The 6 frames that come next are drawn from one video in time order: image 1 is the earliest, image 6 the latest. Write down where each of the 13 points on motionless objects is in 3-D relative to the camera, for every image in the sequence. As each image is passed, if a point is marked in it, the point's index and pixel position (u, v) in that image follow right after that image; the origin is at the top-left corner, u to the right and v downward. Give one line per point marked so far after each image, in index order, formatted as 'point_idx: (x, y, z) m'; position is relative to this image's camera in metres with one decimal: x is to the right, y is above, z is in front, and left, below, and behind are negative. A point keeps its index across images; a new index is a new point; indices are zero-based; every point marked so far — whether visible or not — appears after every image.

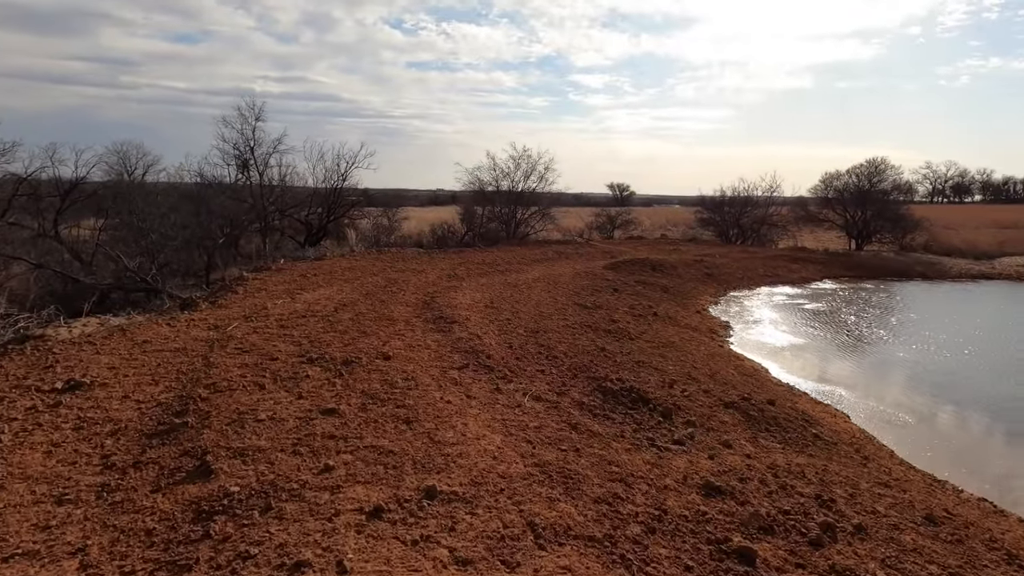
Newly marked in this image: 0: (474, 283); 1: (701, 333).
0: (-1.0, +0.1, +13.6) m
1: (+4.5, -1.1, +12.9) m
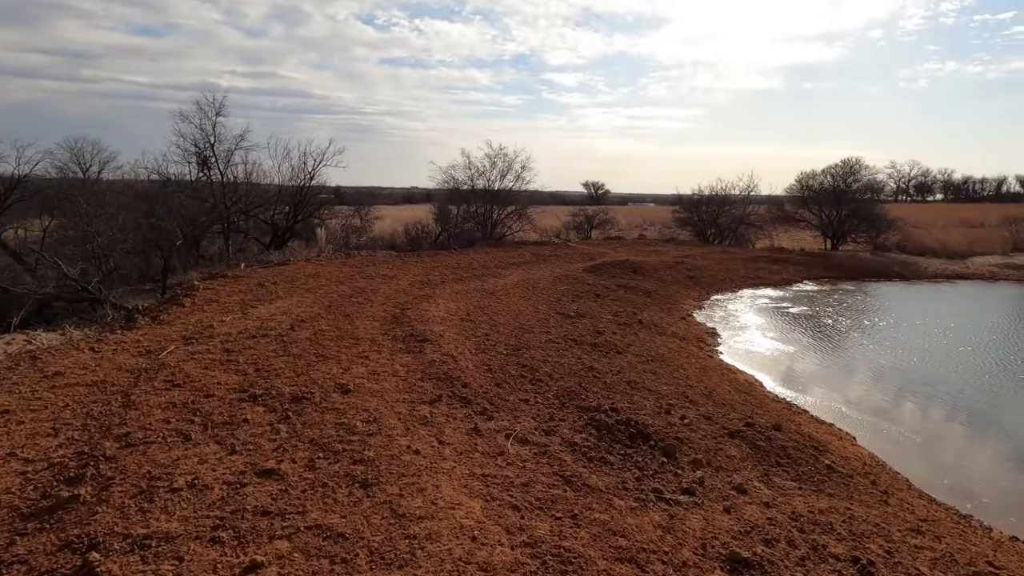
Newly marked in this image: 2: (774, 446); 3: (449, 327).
0: (-1.5, -0.1, +12.7) m
1: (+4.0, -1.3, +12.2) m
2: (+3.1, -1.9, +6.3) m
3: (-1.0, -0.6, +8.6) m
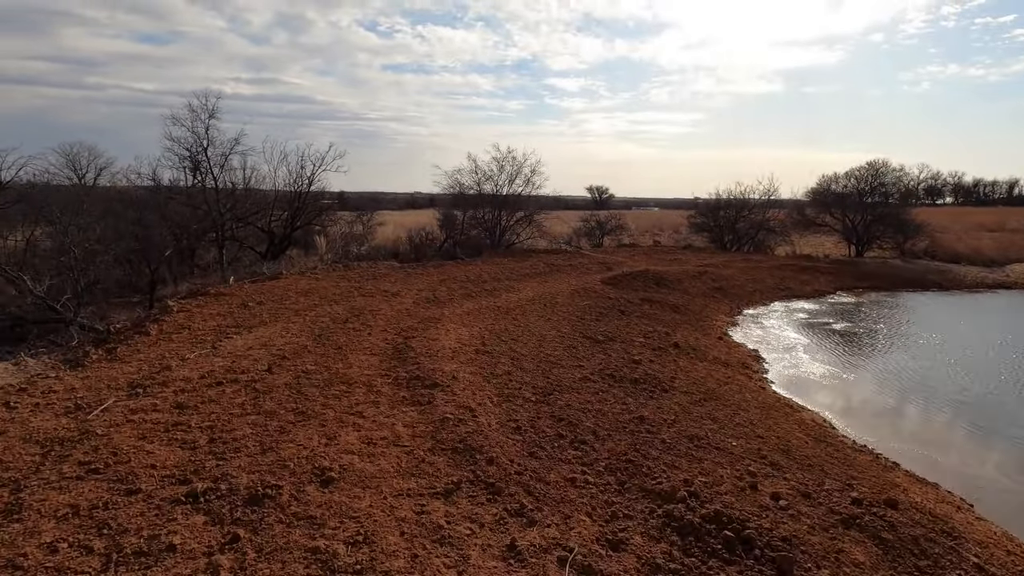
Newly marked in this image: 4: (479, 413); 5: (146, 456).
0: (-1.1, -0.5, +11.1) m
1: (+4.4, -1.6, +10.6) m
2: (+3.4, -2.2, +4.7) m
3: (-0.6, -1.0, +7.0) m
4: (-0.3, -1.3, +5.5) m
5: (-2.9, -1.3, +4.2) m
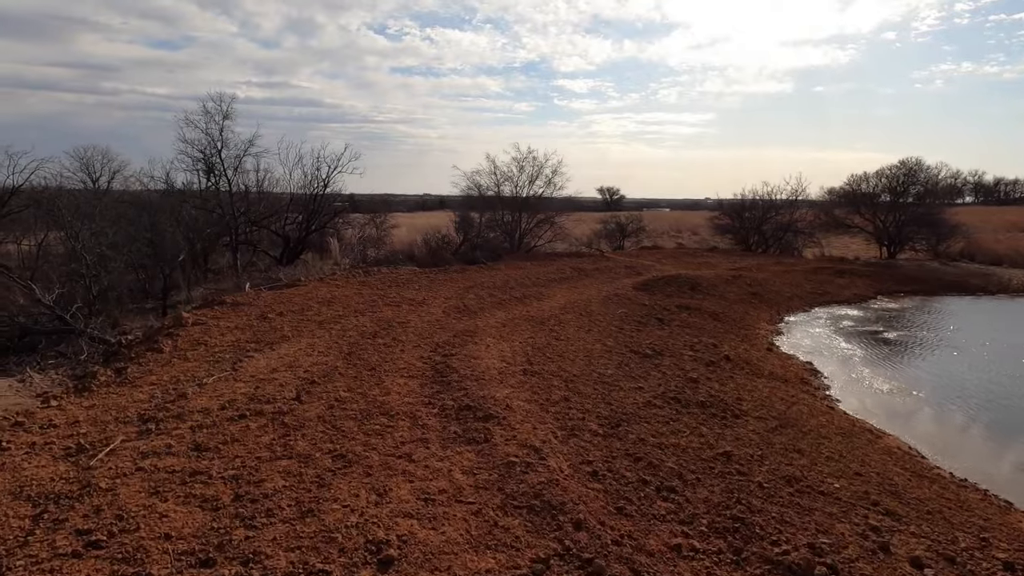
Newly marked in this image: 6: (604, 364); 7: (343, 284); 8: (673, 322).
0: (-0.4, -0.7, +10.3) m
1: (+5.1, -1.8, +9.7) m
2: (+4.1, -2.3, +3.8) m
3: (0.0, -1.2, +6.2) m
4: (+0.3, -1.5, +4.7) m
5: (-2.2, -1.5, +3.4) m
6: (+1.4, -1.2, +8.2) m
7: (-4.4, +0.1, +14.1) m
8: (+4.1, -0.8, +13.5) m
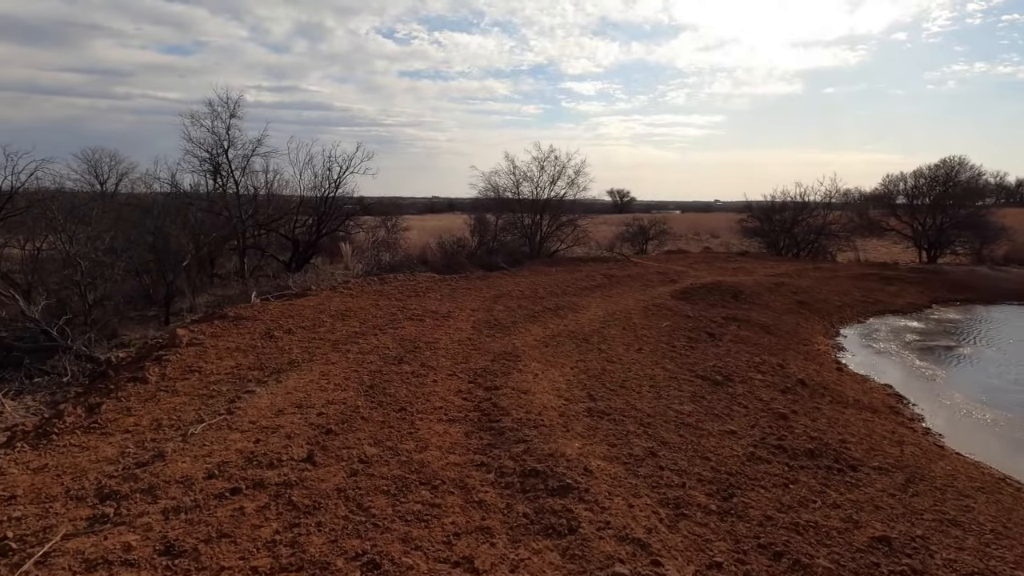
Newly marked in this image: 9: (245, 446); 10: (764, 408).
0: (+0.3, -0.9, +9.0) m
1: (+5.8, -2.0, +8.3) m
2: (+4.7, -2.5, +2.4) m
3: (+0.7, -1.4, +4.8) m
4: (+0.9, -1.7, +3.3) m
5: (-1.6, -1.7, +2.1) m
6: (+2.1, -1.4, +6.8) m
7: (-3.7, -0.1, +12.8) m
8: (+4.8, -1.1, +12.1) m
9: (-2.2, -1.3, +4.4) m
10: (+3.4, -1.6, +7.2) m
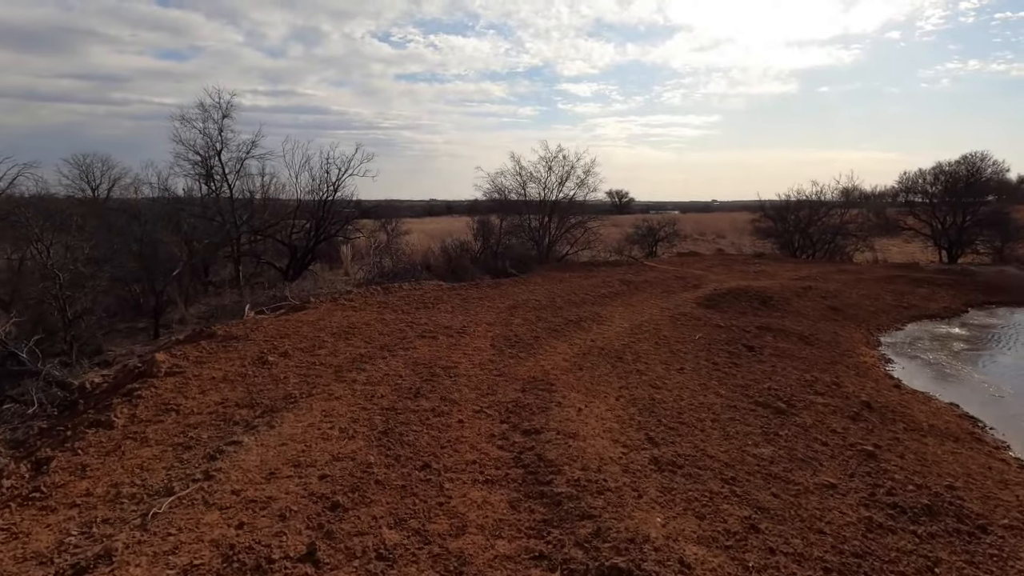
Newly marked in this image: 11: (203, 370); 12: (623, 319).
0: (+0.7, -1.1, +7.9) m
1: (+6.2, -2.2, +7.2) m
2: (+5.1, -2.7, +1.3) m
3: (+1.1, -1.6, +3.7) m
4: (+1.3, -1.8, +2.2) m
5: (-1.2, -1.9, +1.0) m
6: (+2.5, -1.6, +5.7) m
7: (-3.3, -0.4, +11.7) m
8: (+5.2, -1.3, +11.0) m
9: (-1.8, -1.5, +3.3) m
10: (+3.8, -1.8, +6.1) m
11: (-4.0, -1.1, +7.1) m
12: (+2.5, -0.7, +12.1) m
